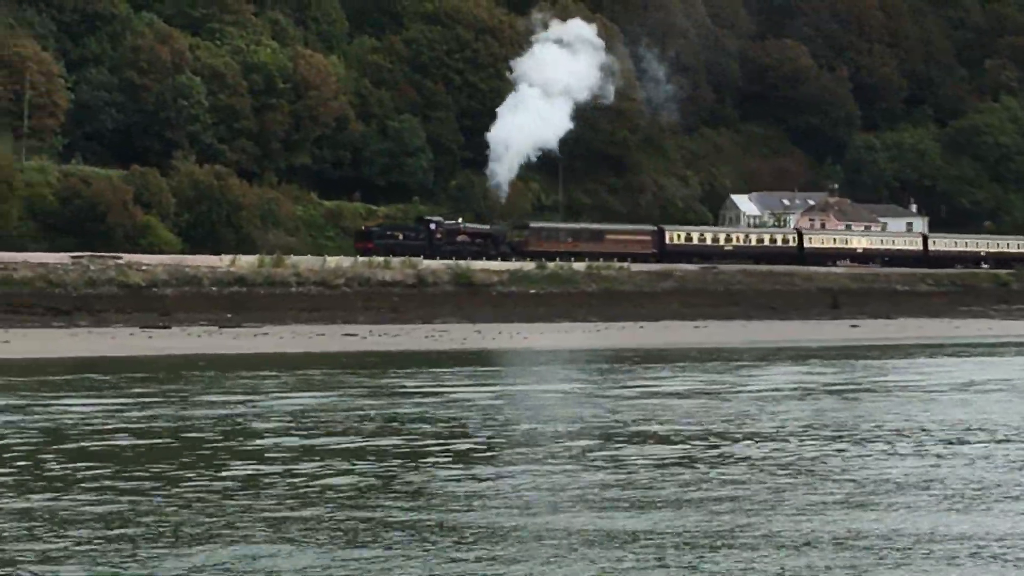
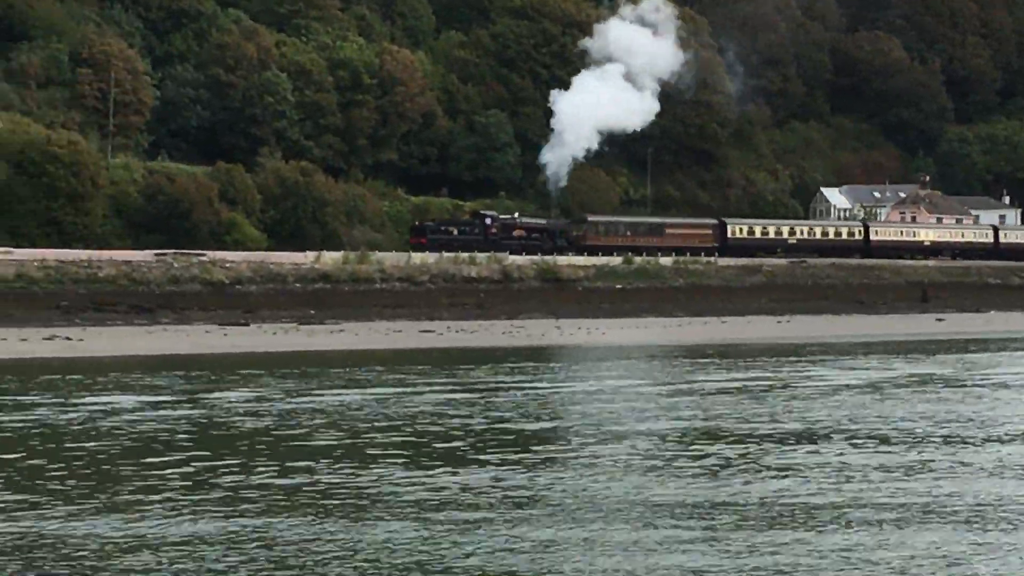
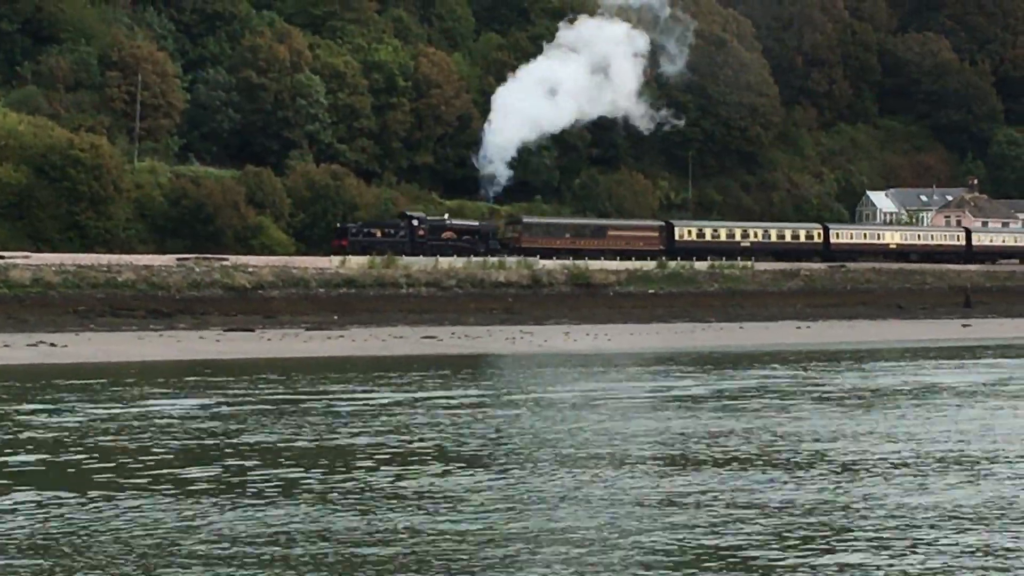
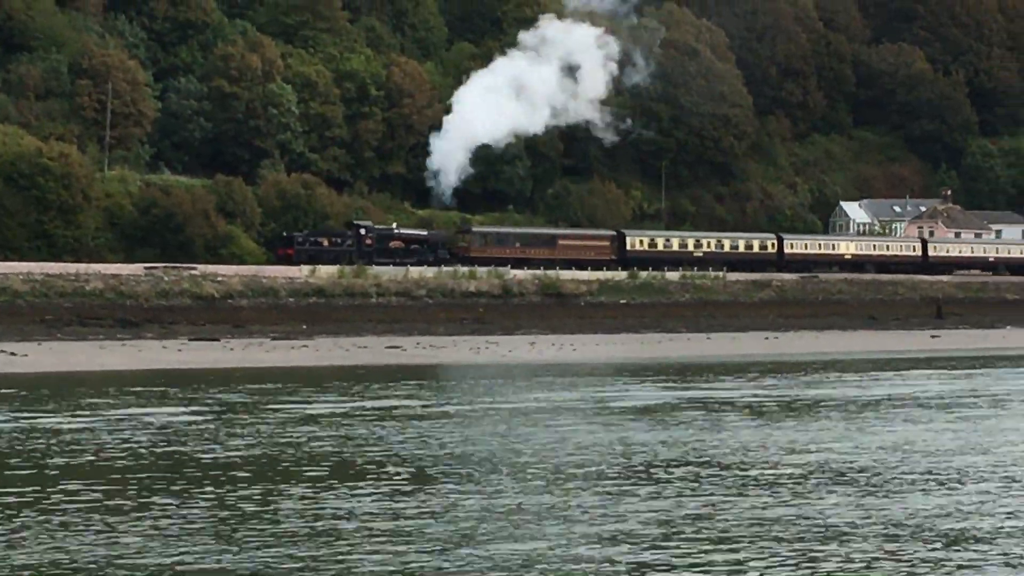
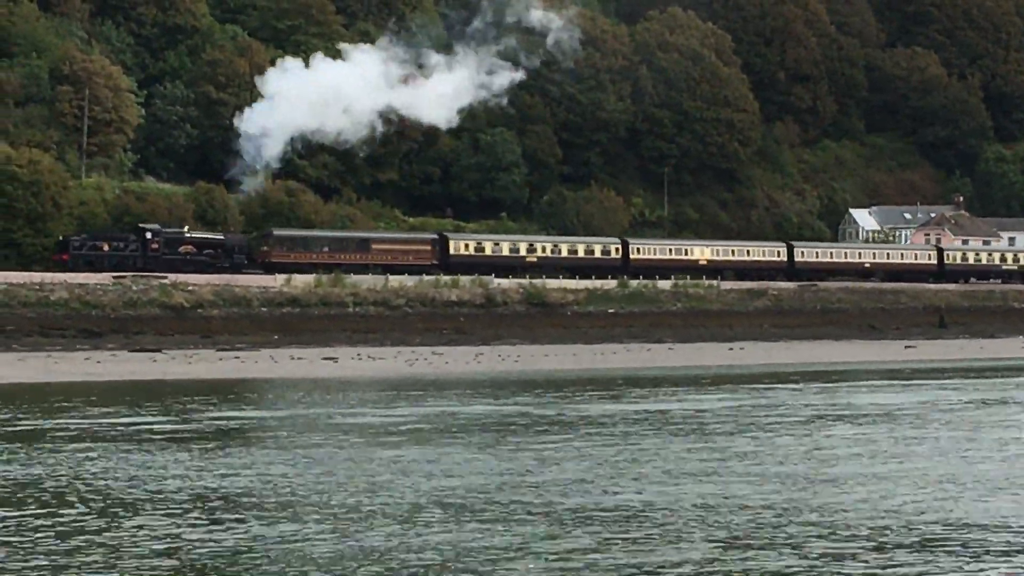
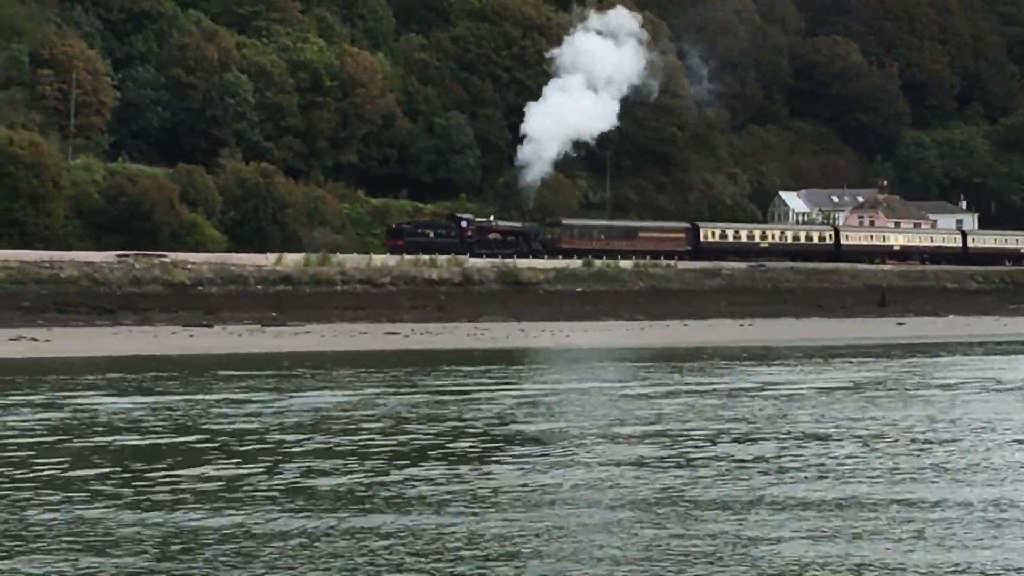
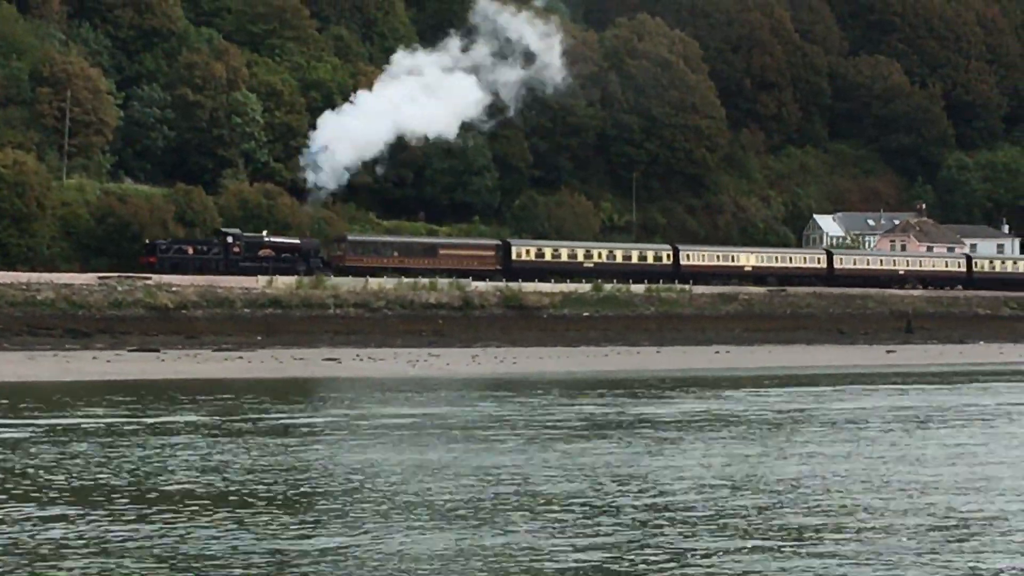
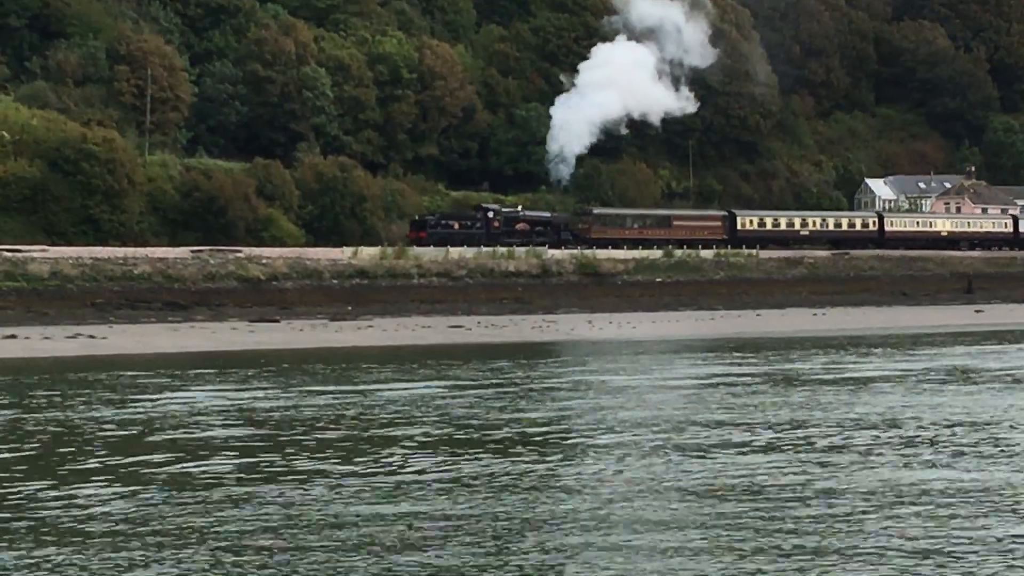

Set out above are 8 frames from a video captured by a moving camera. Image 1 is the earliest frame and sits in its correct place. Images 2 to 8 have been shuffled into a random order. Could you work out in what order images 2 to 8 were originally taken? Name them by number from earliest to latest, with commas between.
6, 2, 8, 3, 4, 7, 5
